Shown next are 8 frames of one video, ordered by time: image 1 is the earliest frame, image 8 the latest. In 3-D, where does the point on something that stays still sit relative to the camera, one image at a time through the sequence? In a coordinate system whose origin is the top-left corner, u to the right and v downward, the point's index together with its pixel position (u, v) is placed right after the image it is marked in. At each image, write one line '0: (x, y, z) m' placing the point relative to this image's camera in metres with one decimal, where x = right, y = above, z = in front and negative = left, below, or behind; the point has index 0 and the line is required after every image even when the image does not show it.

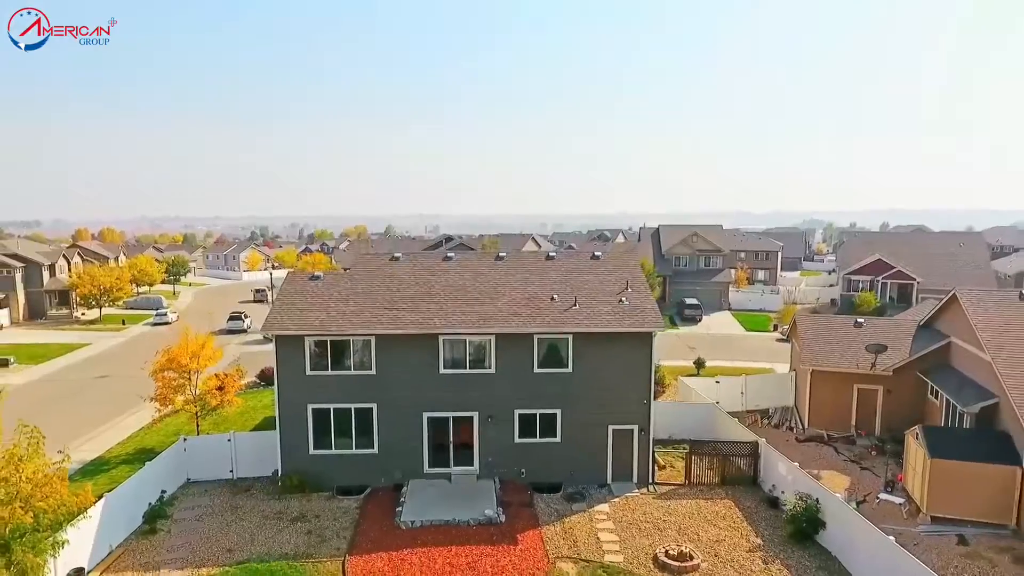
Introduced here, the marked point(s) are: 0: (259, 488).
0: (-3.7, -2.9, +9.6) m
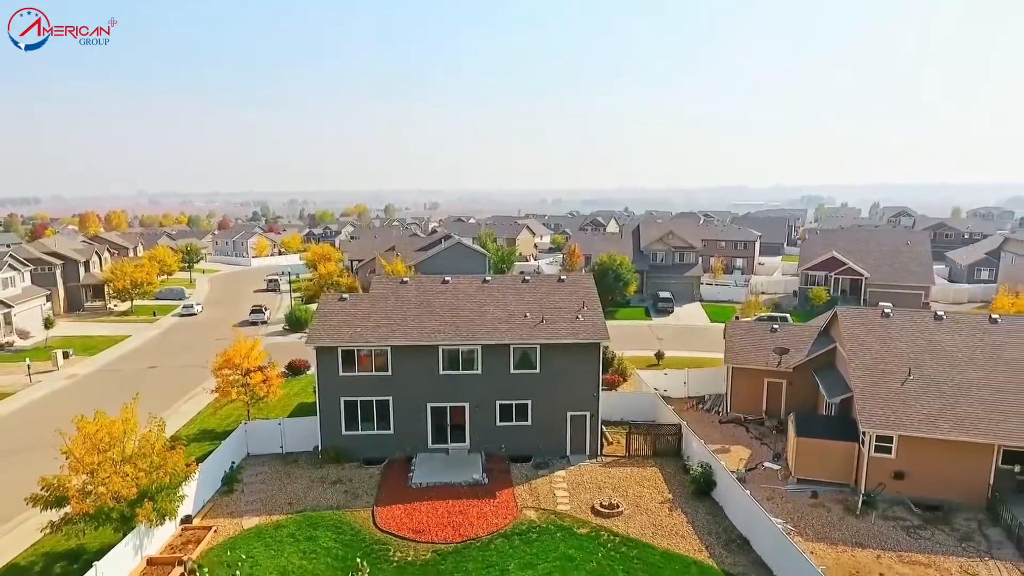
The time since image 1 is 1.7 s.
0: (-4.0, -3.3, +12.7) m
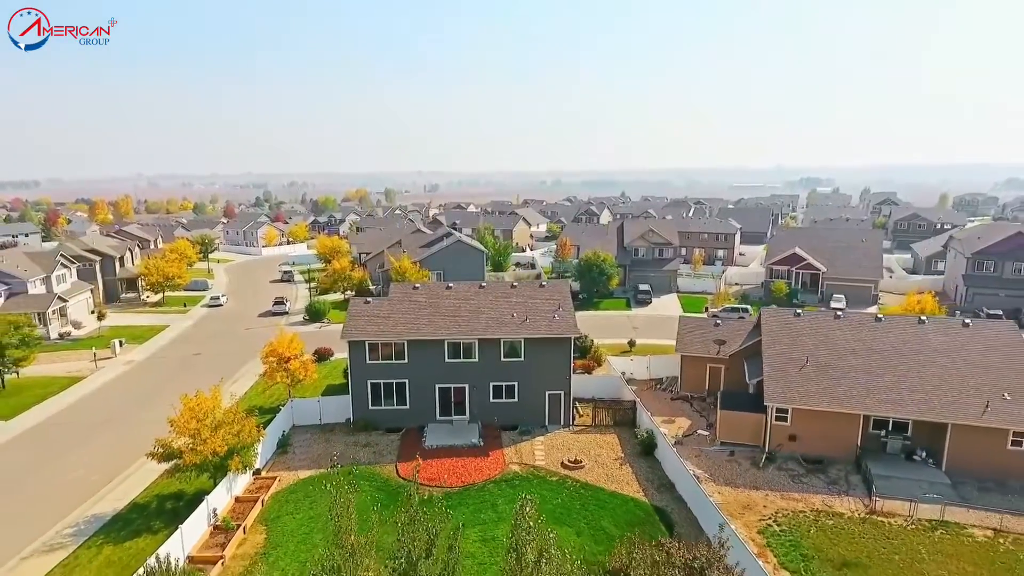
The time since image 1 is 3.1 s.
0: (-4.3, -3.5, +16.0) m
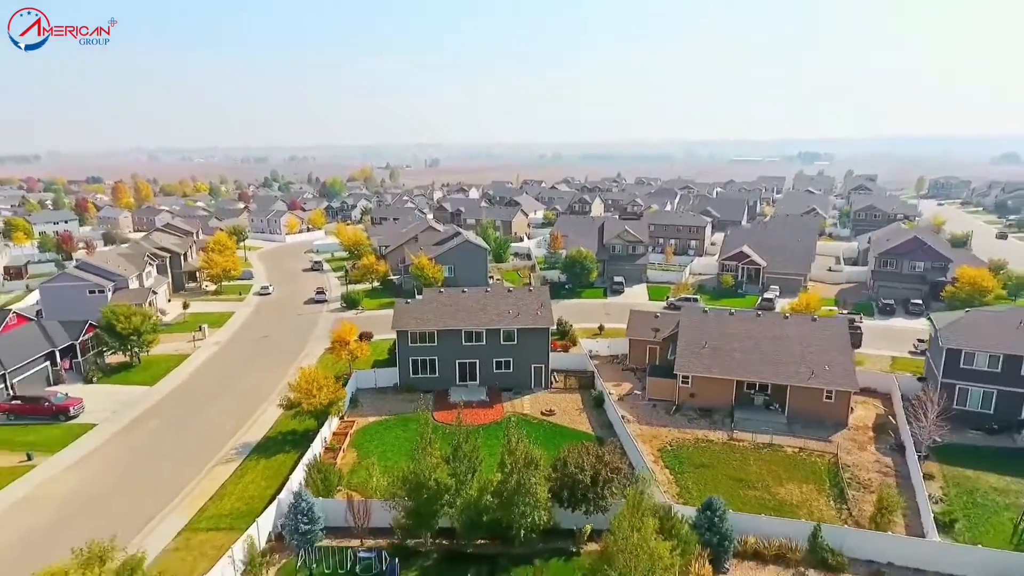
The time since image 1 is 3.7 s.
0: (-4.4, -3.7, +23.2) m
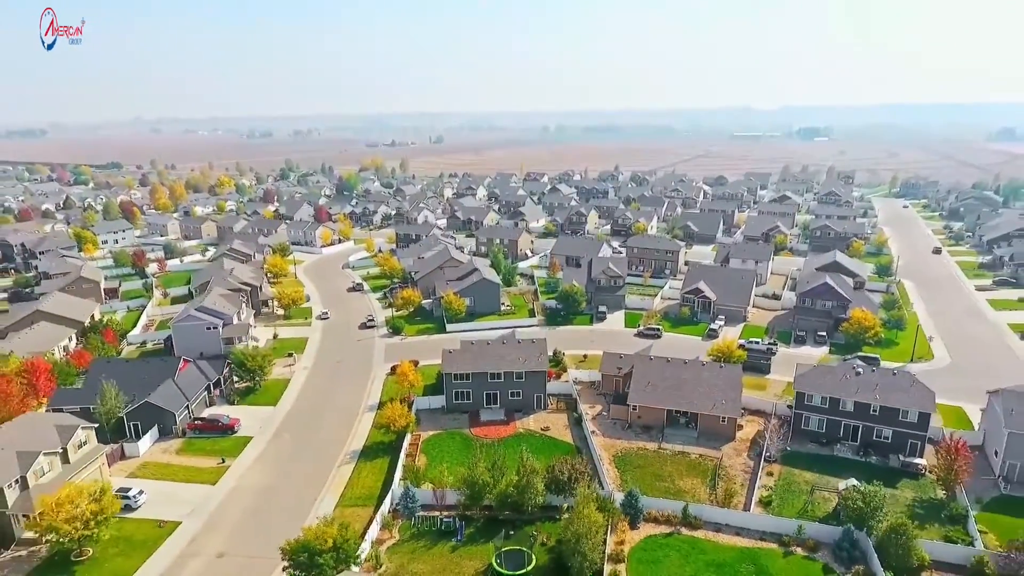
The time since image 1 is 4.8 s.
0: (-3.9, -6.6, +34.5) m
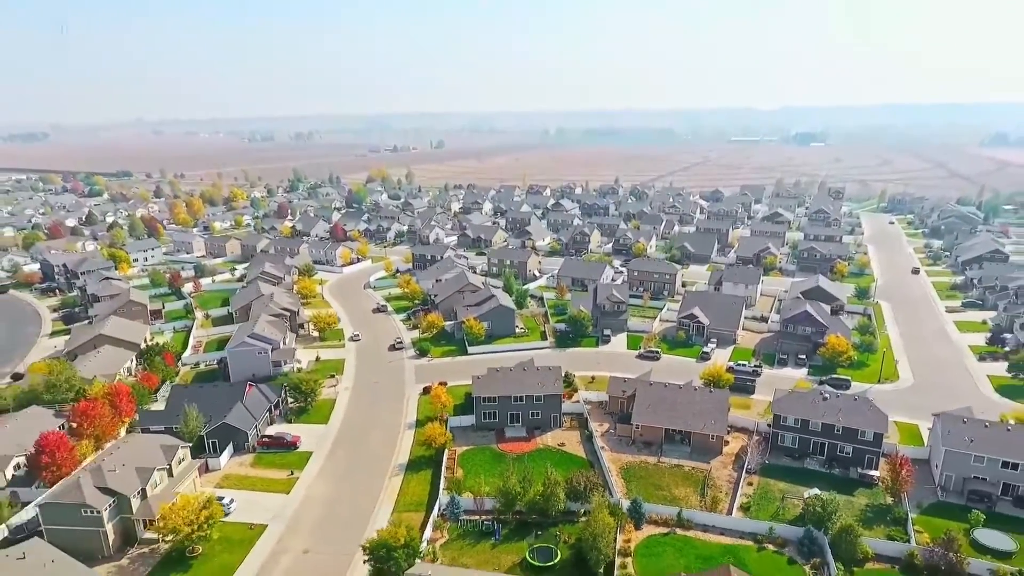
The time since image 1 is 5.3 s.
0: (-2.7, -8.8, +40.2) m
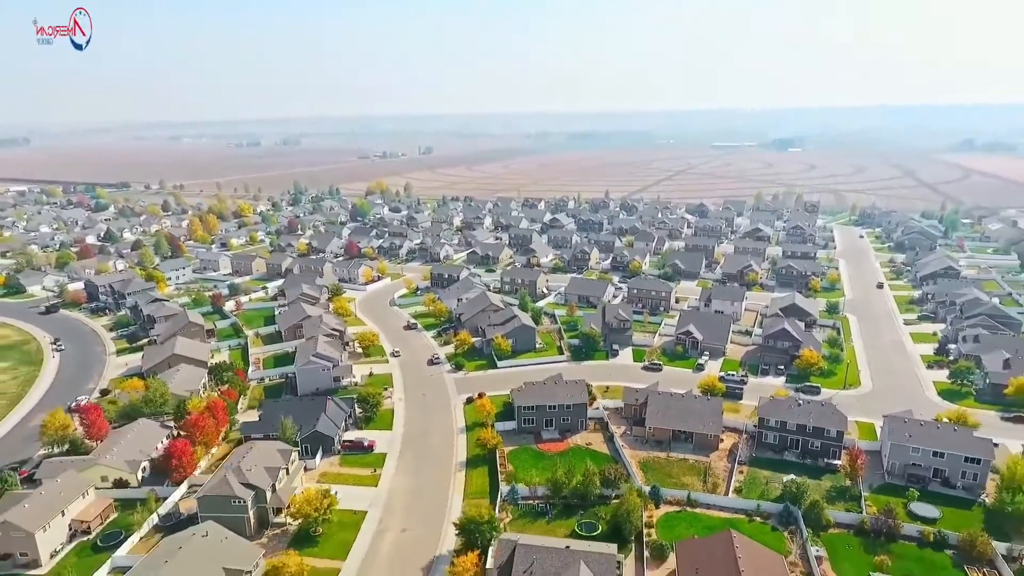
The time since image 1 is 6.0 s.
0: (0.0, -10.9, +48.9) m
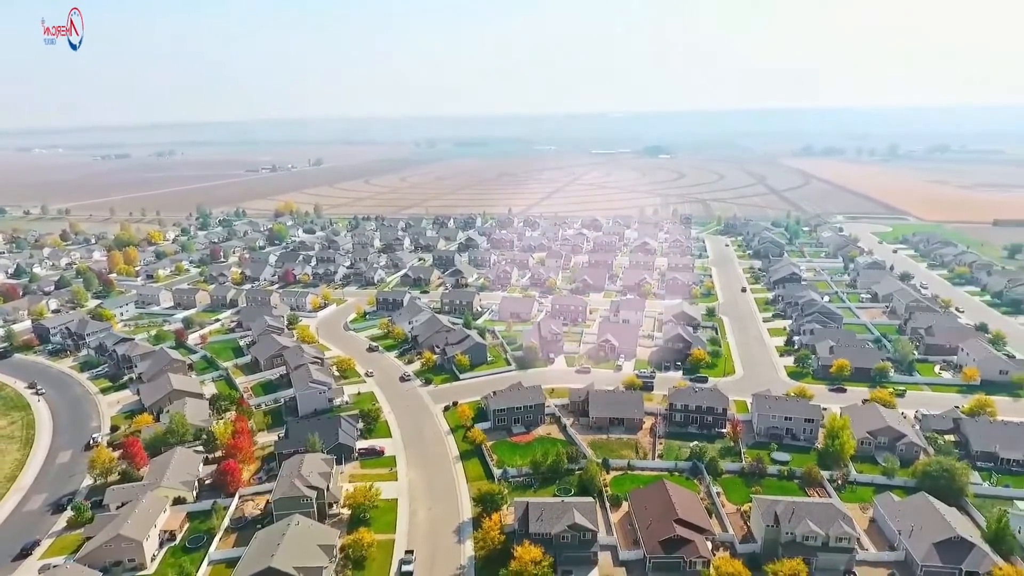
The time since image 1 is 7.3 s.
0: (-2.3, -13.9, +63.2) m
